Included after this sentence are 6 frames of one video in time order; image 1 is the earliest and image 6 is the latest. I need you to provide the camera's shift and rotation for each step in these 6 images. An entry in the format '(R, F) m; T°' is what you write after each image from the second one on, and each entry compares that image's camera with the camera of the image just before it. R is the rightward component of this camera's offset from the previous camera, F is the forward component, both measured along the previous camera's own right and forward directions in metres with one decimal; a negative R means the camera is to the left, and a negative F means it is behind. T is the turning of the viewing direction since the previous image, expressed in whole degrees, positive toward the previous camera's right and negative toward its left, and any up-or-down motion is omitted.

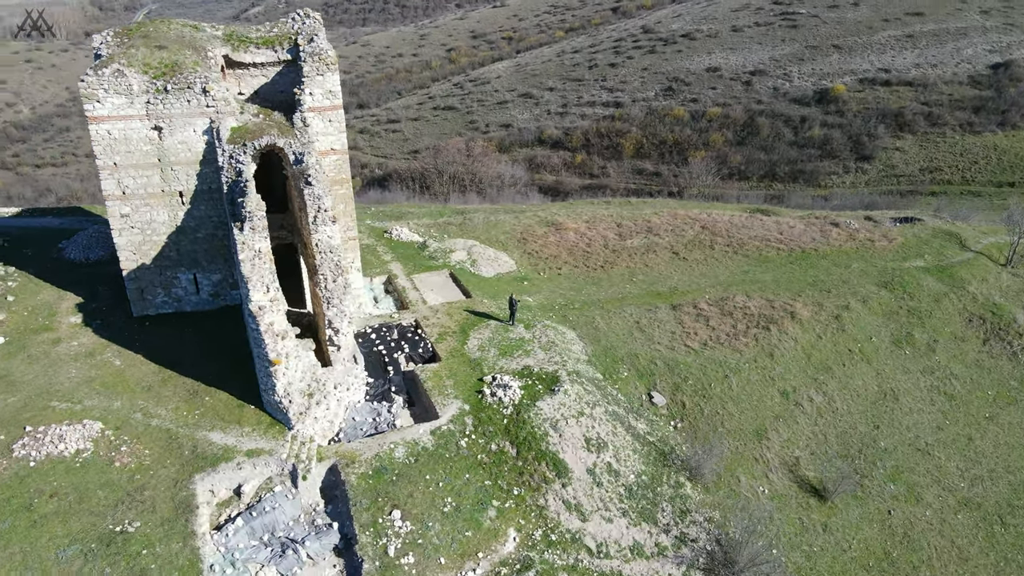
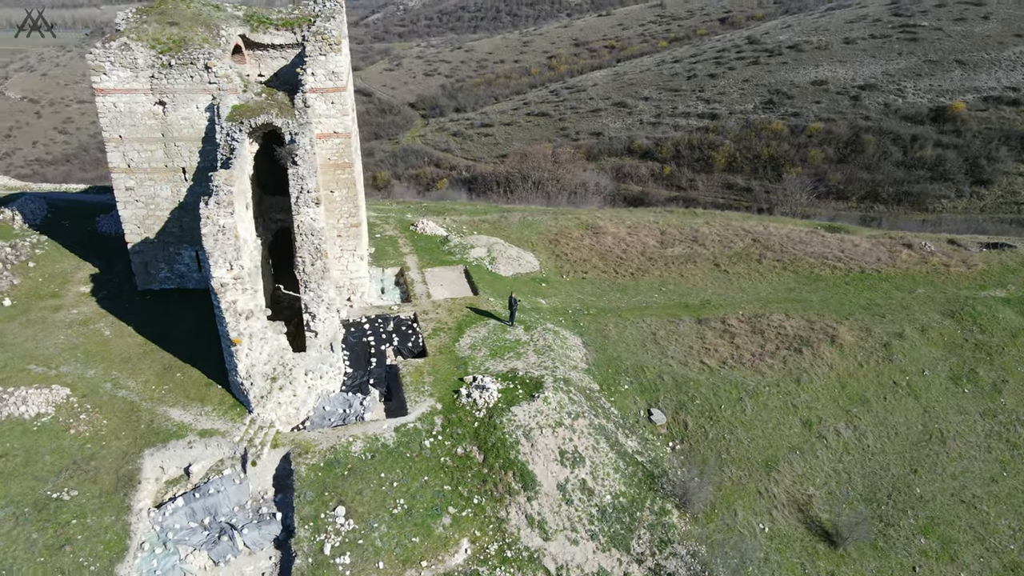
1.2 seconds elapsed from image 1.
(+1.8, +0.9) m; -8°
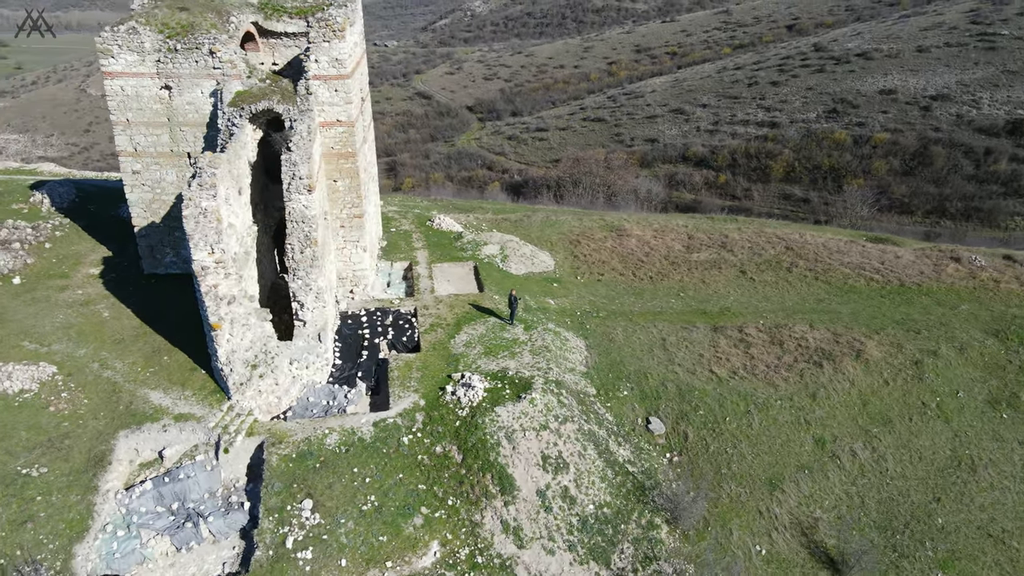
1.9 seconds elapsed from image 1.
(+1.0, +0.5) m; -5°
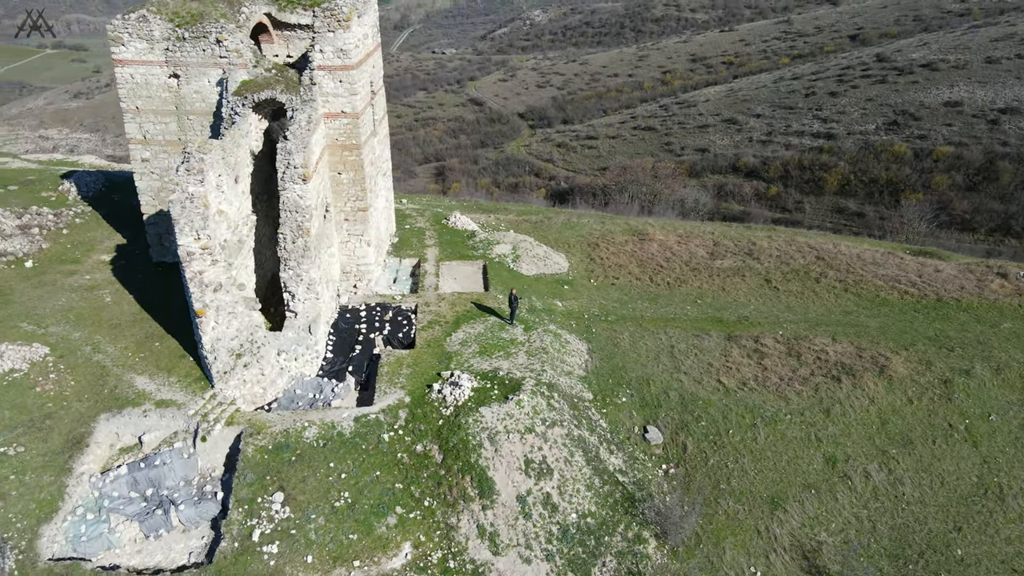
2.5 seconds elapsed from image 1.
(+0.9, +0.4) m; -4°
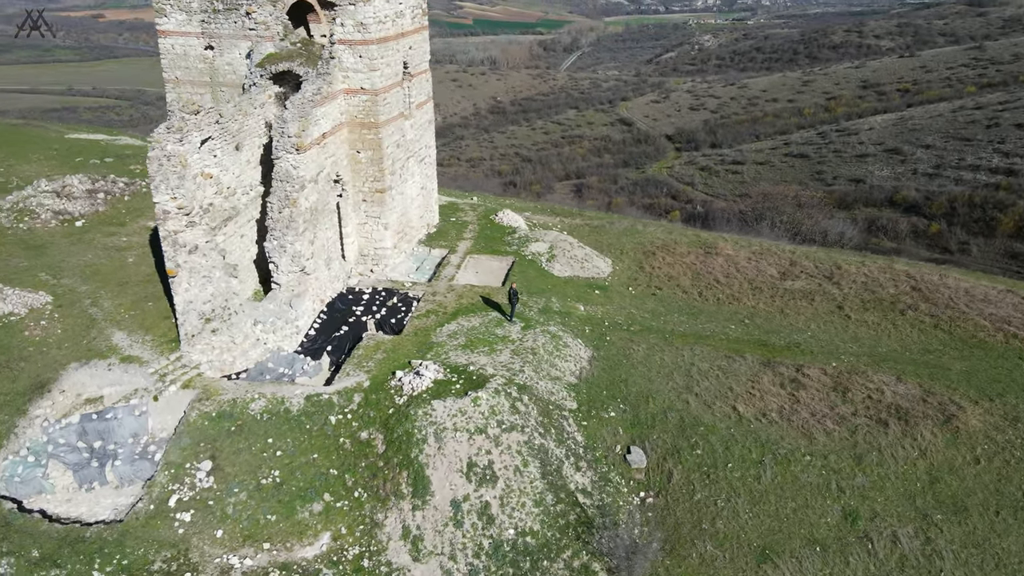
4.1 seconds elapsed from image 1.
(+2.4, +1.2) m; -12°
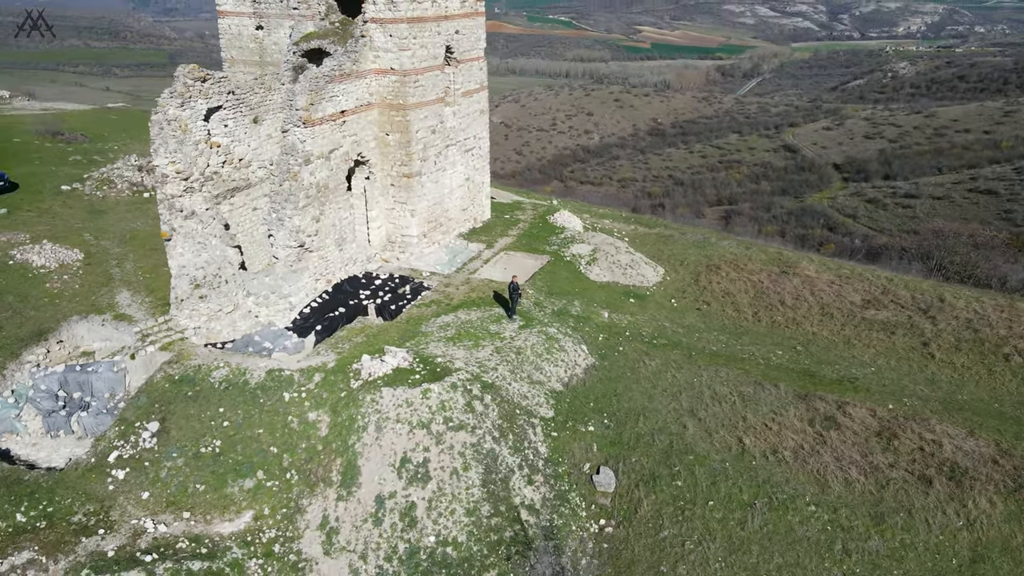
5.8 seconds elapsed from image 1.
(+2.3, +1.1) m; -12°
